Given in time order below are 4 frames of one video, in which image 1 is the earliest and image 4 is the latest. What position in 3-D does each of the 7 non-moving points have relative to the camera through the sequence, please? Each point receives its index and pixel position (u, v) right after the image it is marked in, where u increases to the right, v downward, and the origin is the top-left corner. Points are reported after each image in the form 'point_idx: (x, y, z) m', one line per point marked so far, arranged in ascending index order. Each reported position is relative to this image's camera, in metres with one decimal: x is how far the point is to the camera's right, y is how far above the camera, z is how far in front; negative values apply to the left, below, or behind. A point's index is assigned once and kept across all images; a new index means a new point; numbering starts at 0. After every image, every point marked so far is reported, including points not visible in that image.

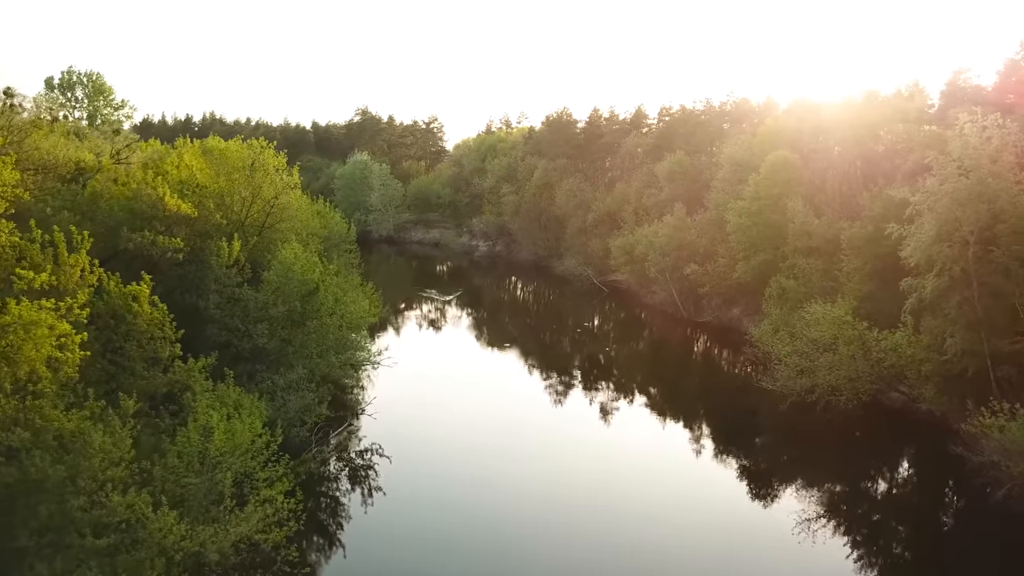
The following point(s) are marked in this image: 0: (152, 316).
0: (-6.6, -0.5, +16.3) m
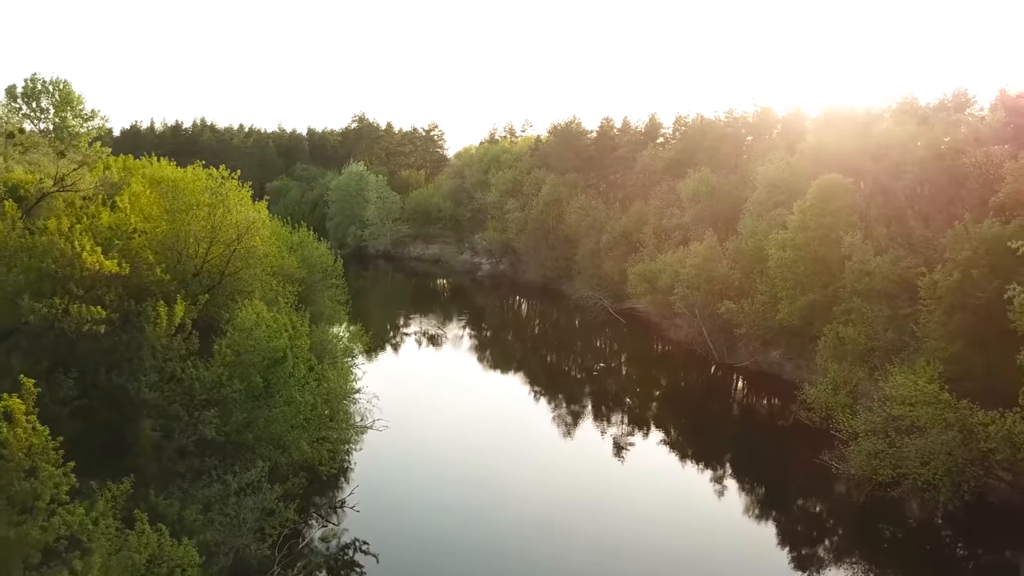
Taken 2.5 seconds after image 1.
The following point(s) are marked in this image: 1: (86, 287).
0: (-6.3, -2.0, +11.7) m
1: (-8.3, 0.0, +17.2) m
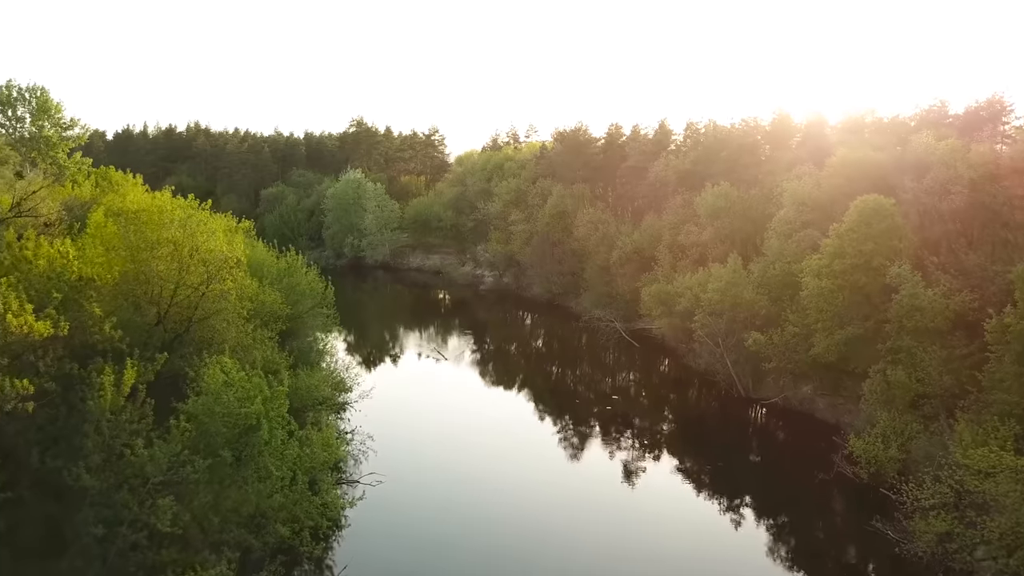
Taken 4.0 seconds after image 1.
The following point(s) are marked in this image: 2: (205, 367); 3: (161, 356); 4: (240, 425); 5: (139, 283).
0: (-6.1, -3.1, +8.8) m
1: (-8.0, -1.0, +14.3) m
2: (-6.0, -1.5, +17.3) m
3: (-6.4, -1.2, +16.2) m
4: (-5.1, -2.5, +16.5) m
5: (-7.6, +0.1, +18.0) m
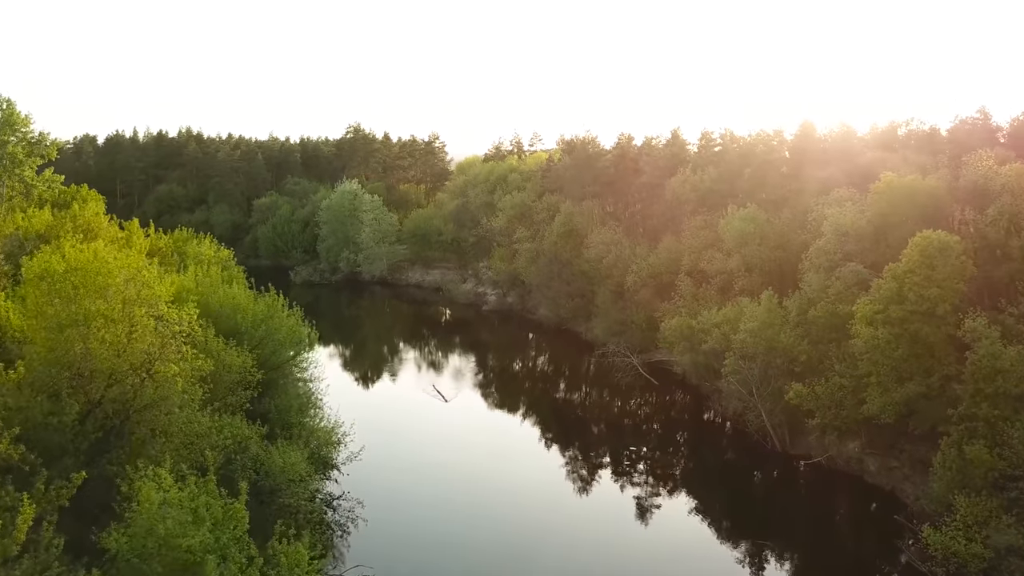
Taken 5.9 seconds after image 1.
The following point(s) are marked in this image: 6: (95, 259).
0: (-5.9, -4.5, +5.1) m
1: (-7.8, -2.4, +10.7) m
2: (-5.7, -2.9, +13.7) m
3: (-6.1, -2.6, +12.5) m
4: (-4.8, -3.9, +12.9) m
5: (-7.3, -1.3, +14.4) m
6: (-8.2, +0.6, +17.5) m
